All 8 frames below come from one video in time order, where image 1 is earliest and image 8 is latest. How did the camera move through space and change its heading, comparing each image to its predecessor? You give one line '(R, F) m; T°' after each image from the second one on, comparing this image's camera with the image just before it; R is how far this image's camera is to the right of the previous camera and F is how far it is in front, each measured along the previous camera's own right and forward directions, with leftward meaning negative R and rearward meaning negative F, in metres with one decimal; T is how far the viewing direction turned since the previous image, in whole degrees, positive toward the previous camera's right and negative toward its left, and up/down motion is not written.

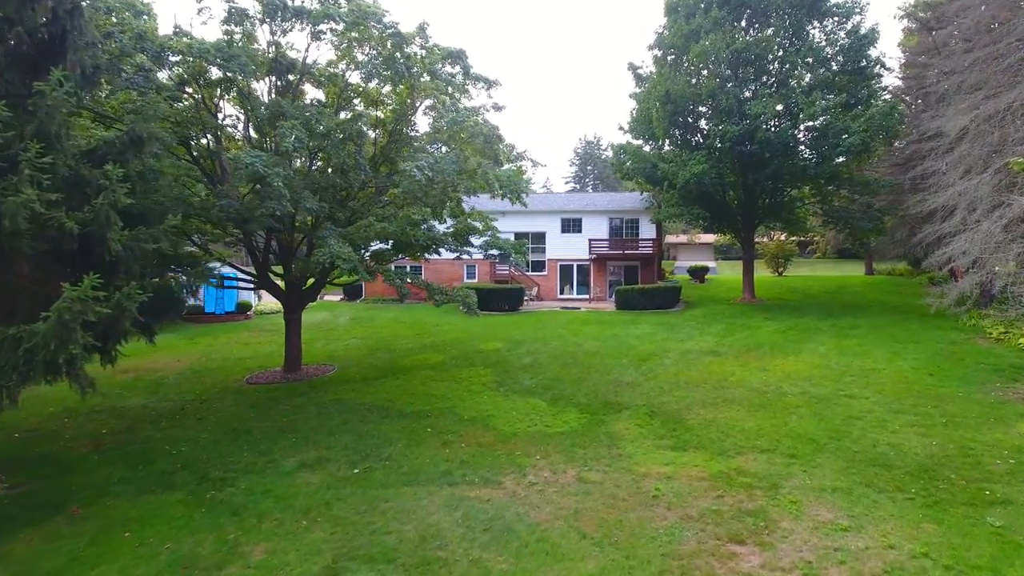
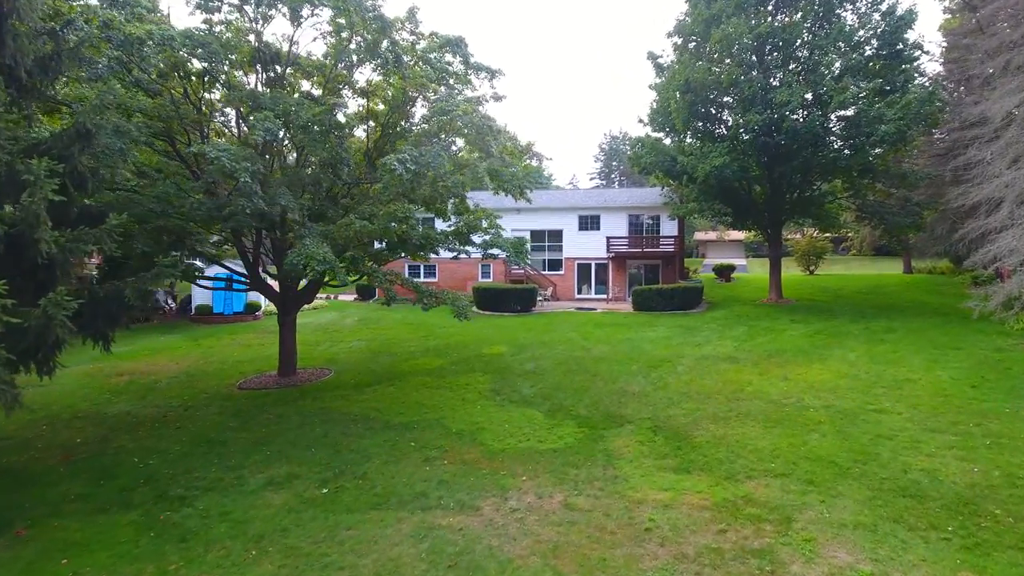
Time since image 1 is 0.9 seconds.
(+0.6, +0.8) m; -3°
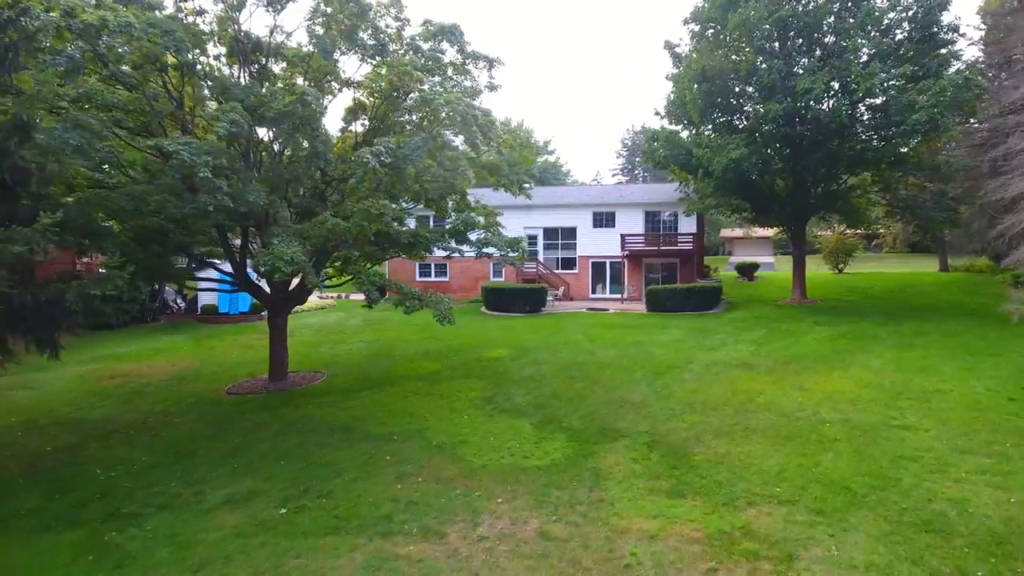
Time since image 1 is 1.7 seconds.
(+0.6, +0.7) m; -3°
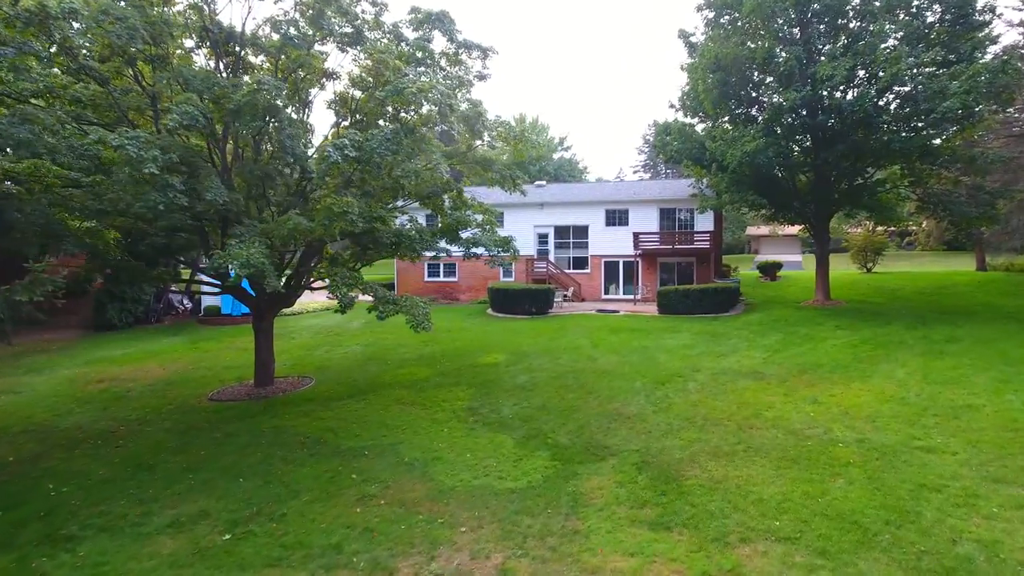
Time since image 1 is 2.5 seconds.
(+0.6, +0.8) m; -2°
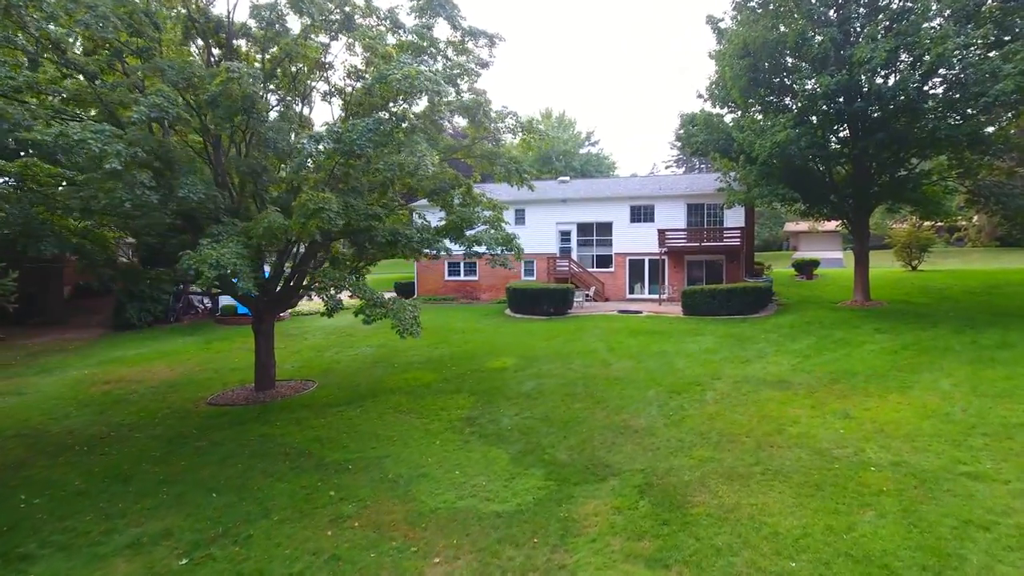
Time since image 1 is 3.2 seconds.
(+0.5, +0.7) m; -3°
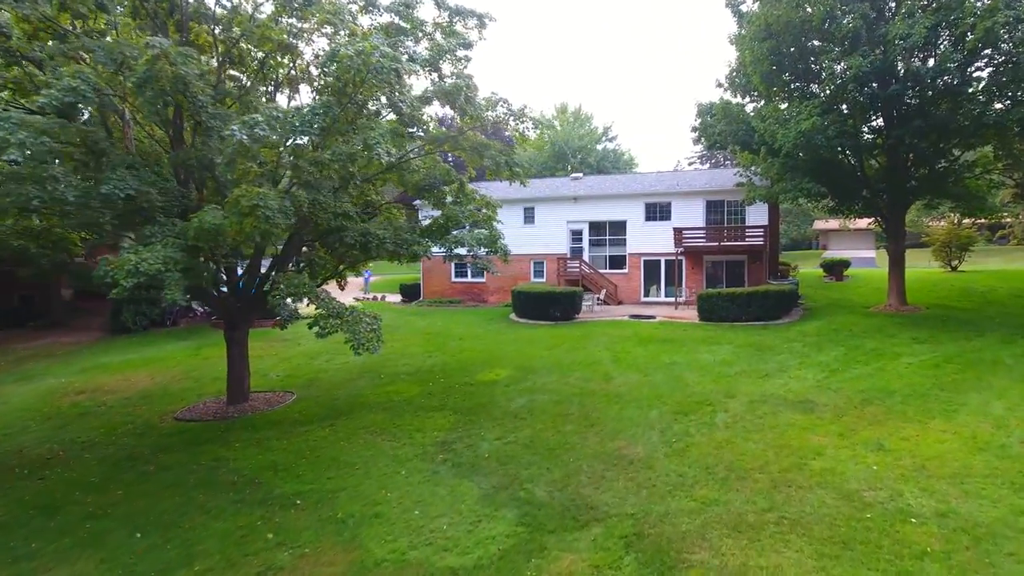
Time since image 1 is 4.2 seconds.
(+0.6, +1.1) m; -2°
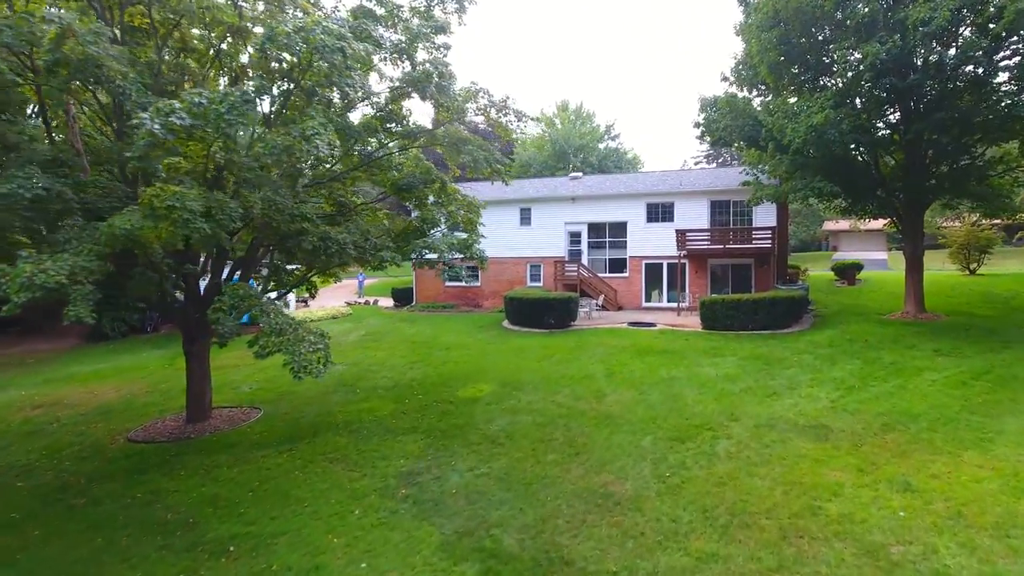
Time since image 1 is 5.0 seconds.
(+0.4, +1.0) m; -1°
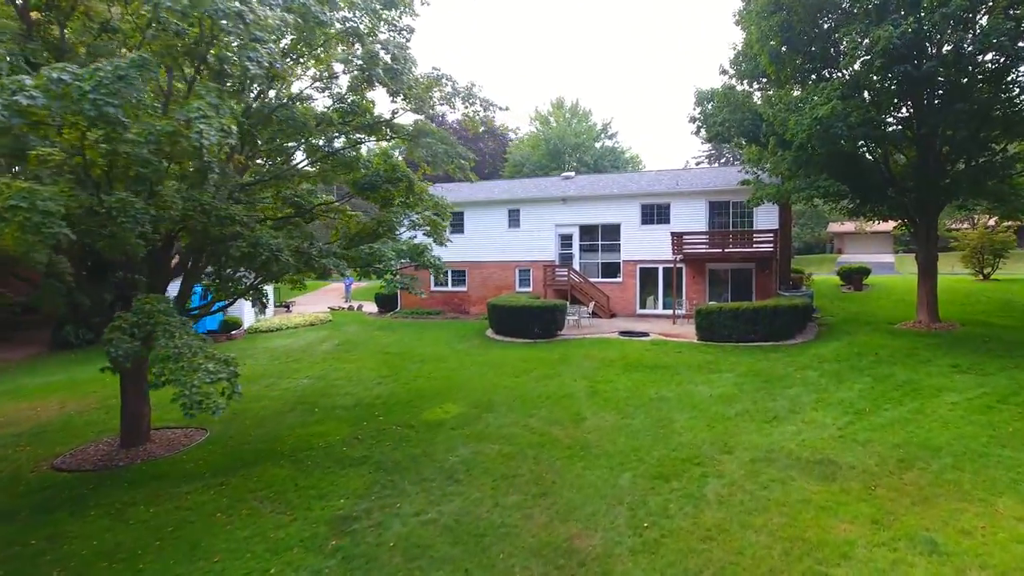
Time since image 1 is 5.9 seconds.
(+0.5, +1.1) m; 0°
